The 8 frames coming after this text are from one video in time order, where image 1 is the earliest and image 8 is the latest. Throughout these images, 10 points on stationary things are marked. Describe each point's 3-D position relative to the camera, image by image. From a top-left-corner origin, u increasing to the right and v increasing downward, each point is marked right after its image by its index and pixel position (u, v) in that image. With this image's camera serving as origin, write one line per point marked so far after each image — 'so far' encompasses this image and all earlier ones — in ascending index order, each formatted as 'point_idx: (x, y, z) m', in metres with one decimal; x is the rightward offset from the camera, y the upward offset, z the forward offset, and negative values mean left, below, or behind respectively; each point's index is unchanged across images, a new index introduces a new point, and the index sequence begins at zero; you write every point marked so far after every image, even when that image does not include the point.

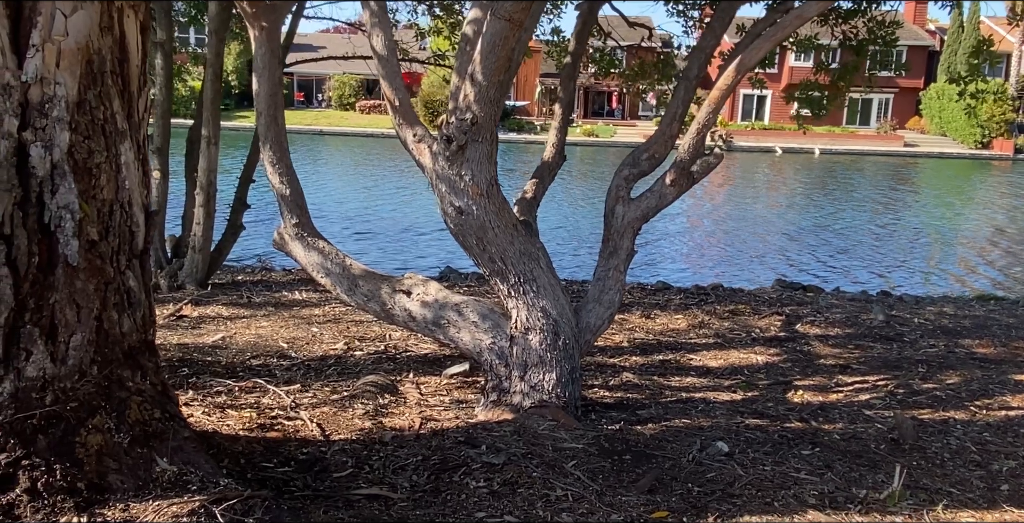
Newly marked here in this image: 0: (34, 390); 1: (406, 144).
0: (-1.5, -0.4, +2.1) m
1: (-0.6, +0.7, +3.7) m
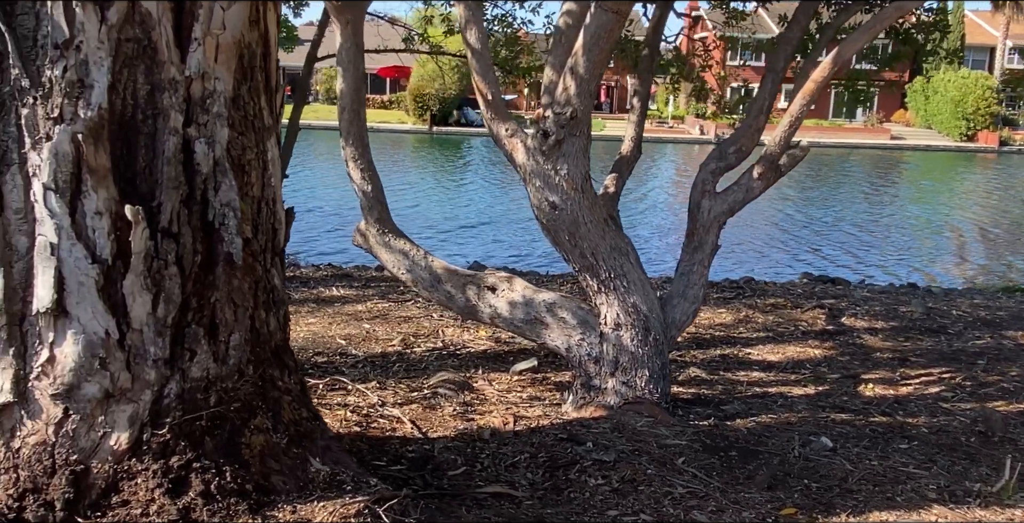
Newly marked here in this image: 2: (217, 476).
0: (-1.0, -0.4, +2.1) m
1: (-0.1, +0.7, +3.7) m
2: (-0.9, -0.7, +2.0) m
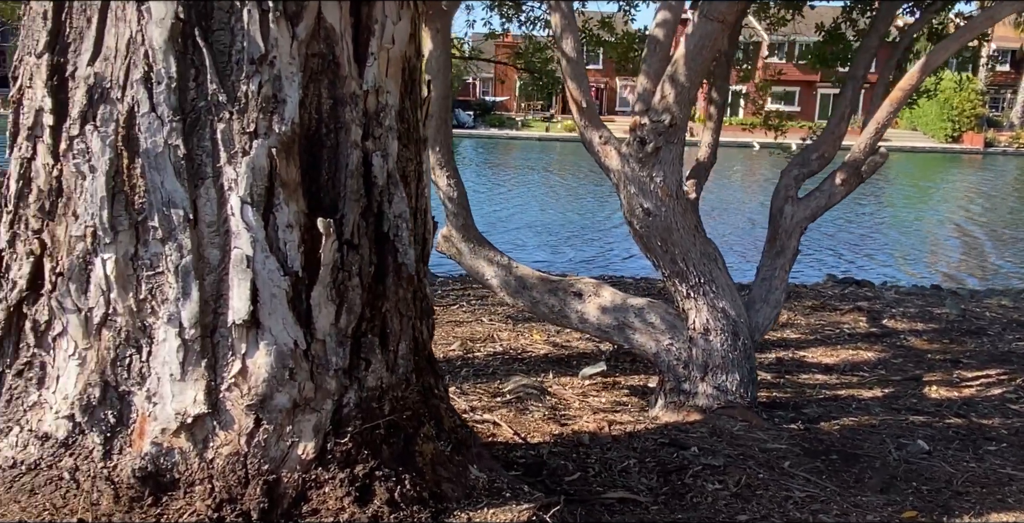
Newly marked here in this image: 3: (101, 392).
0: (-0.4, -0.4, +2.1) m
1: (+0.5, +0.7, +3.7) m
2: (-0.4, -0.7, +2.0) m
3: (-1.2, -0.4, +1.9) m
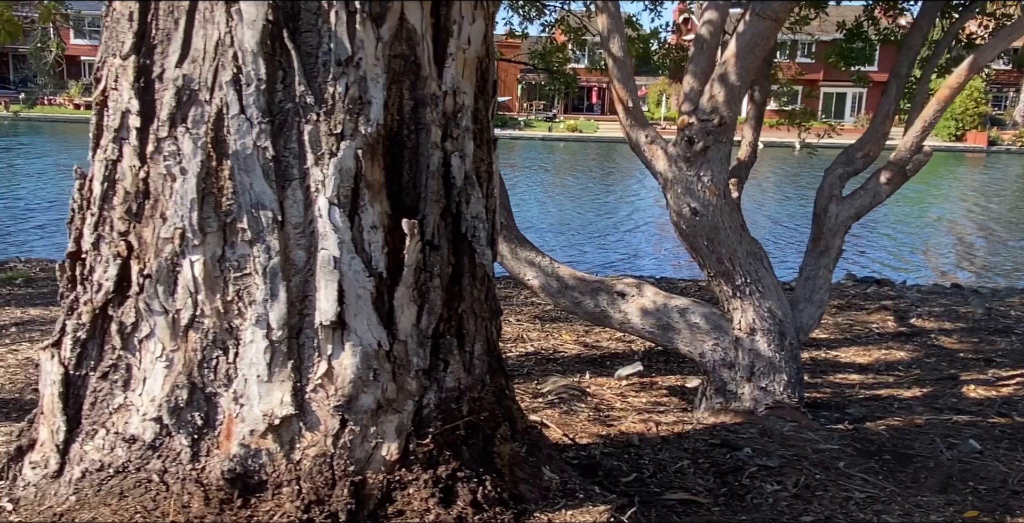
0: (-0.2, -0.4, +2.1) m
1: (+0.7, +0.7, +3.7) m
2: (-0.1, -0.7, +2.0) m
3: (-0.9, -0.4, +1.9) m
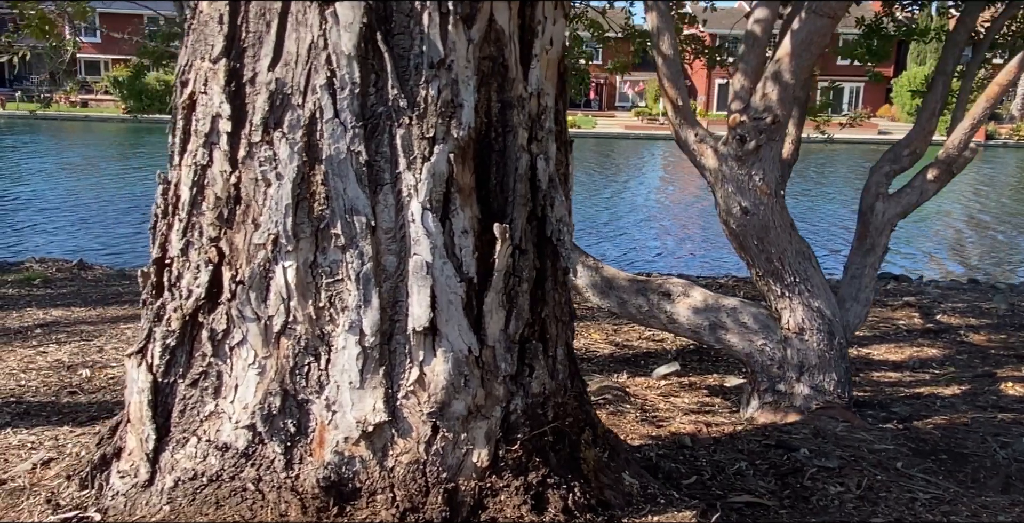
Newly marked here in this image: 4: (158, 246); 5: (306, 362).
0: (+0.1, -0.5, +2.1) m
1: (+1.0, +0.7, +3.7) m
2: (+0.2, -0.7, +2.0) m
3: (-0.7, -0.4, +1.9) m
4: (-1.1, 0.0, +2.0) m
5: (-0.6, -0.3, +1.9) m
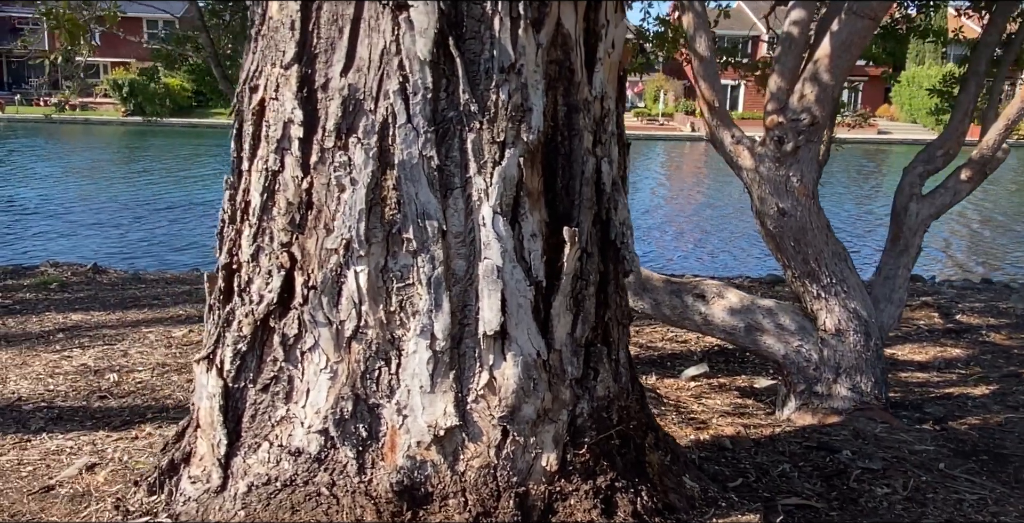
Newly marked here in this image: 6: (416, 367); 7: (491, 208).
0: (+0.3, -0.5, +2.1) m
1: (+1.2, +0.7, +3.7) m
2: (+0.4, -0.7, +2.0) m
3: (-0.5, -0.4, +1.9) m
4: (-0.9, 0.0, +2.0) m
5: (-0.4, -0.3, +1.9) m
6: (-0.3, -0.3, +1.9) m
7: (-0.1, +0.2, +1.9) m
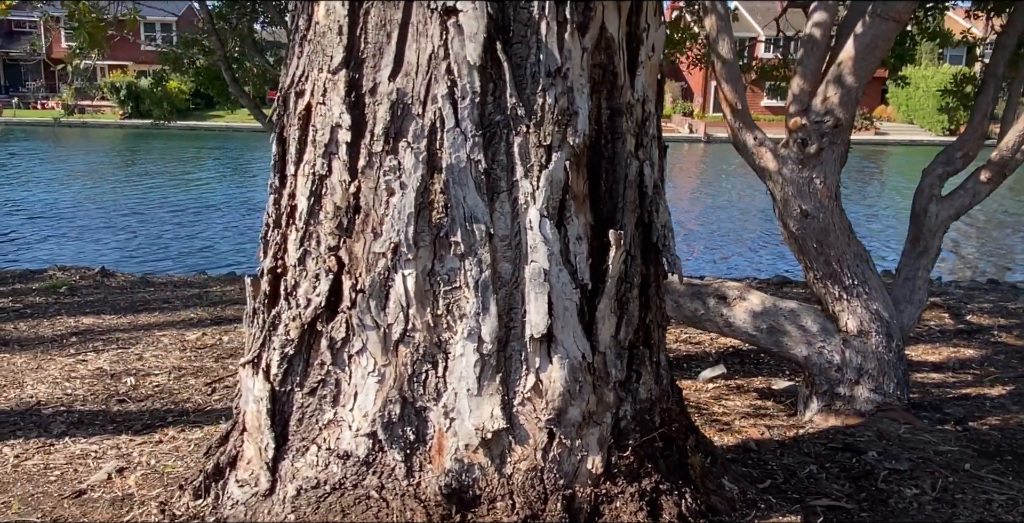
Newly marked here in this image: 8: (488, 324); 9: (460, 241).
0: (+0.4, -0.5, +2.1) m
1: (+1.3, +0.6, +3.7) m
2: (+0.5, -0.7, +2.0) m
3: (-0.3, -0.4, +1.9) m
4: (-0.7, 0.0, +2.0) m
5: (-0.3, -0.3, +1.9) m
6: (-0.1, -0.3, +1.9) m
7: (+0.1, +0.1, +1.9) m
8: (-0.1, -0.2, +1.9) m
9: (-0.2, +0.1, +1.9) m
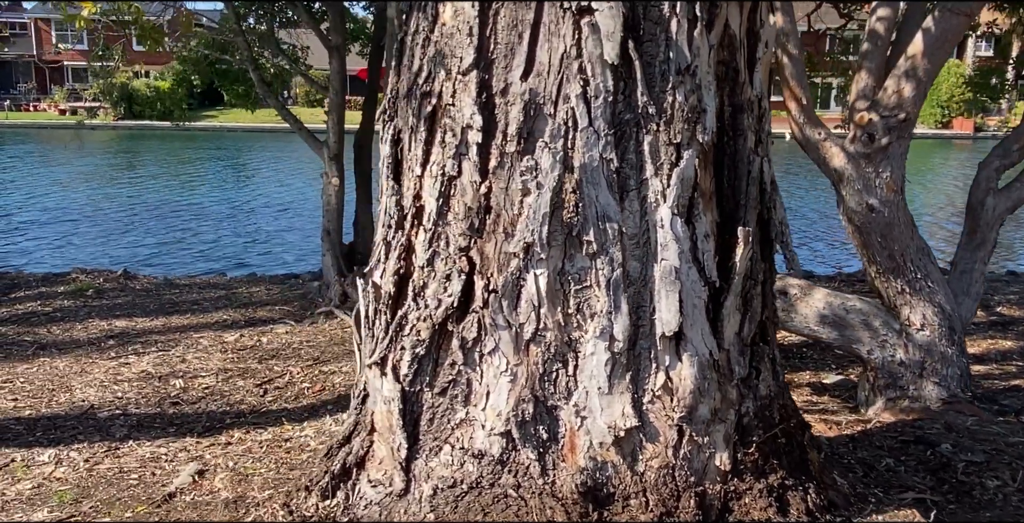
0: (+0.8, -0.5, +2.1) m
1: (+1.7, +0.7, +3.7) m
2: (+0.9, -0.7, +2.0) m
3: (+0.1, -0.4, +1.9) m
4: (-0.3, 0.0, +2.0) m
5: (+0.1, -0.3, +1.9) m
6: (+0.2, -0.3, +1.9) m
7: (+0.5, +0.2, +1.9) m
8: (+0.3, -0.2, +1.9) m
9: (+0.2, +0.1, +1.9) m
